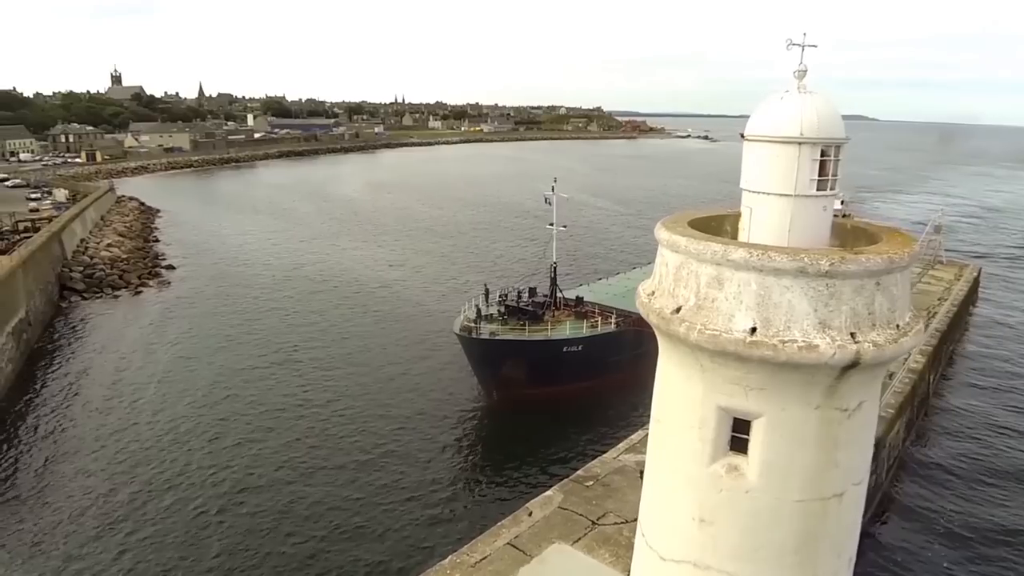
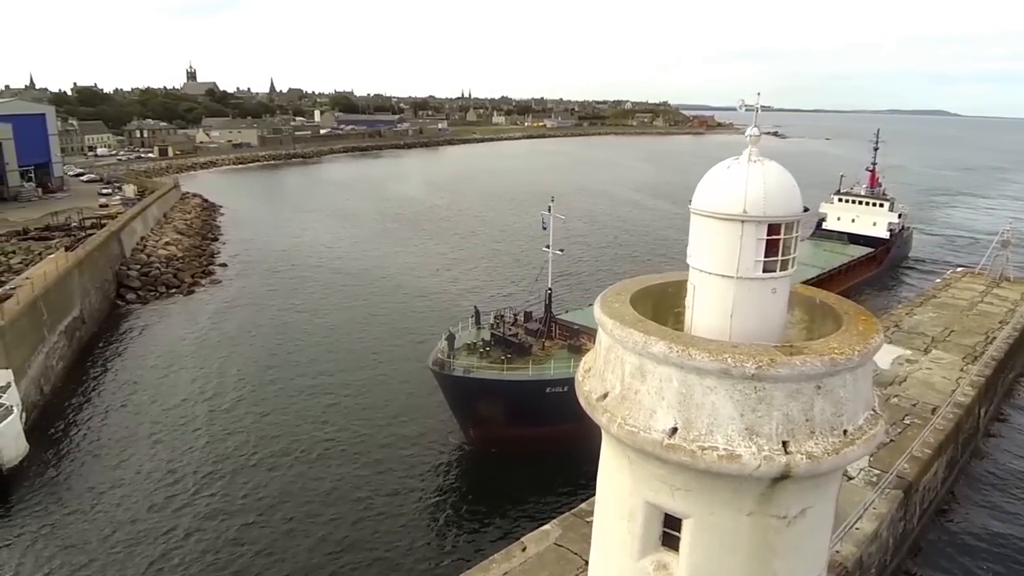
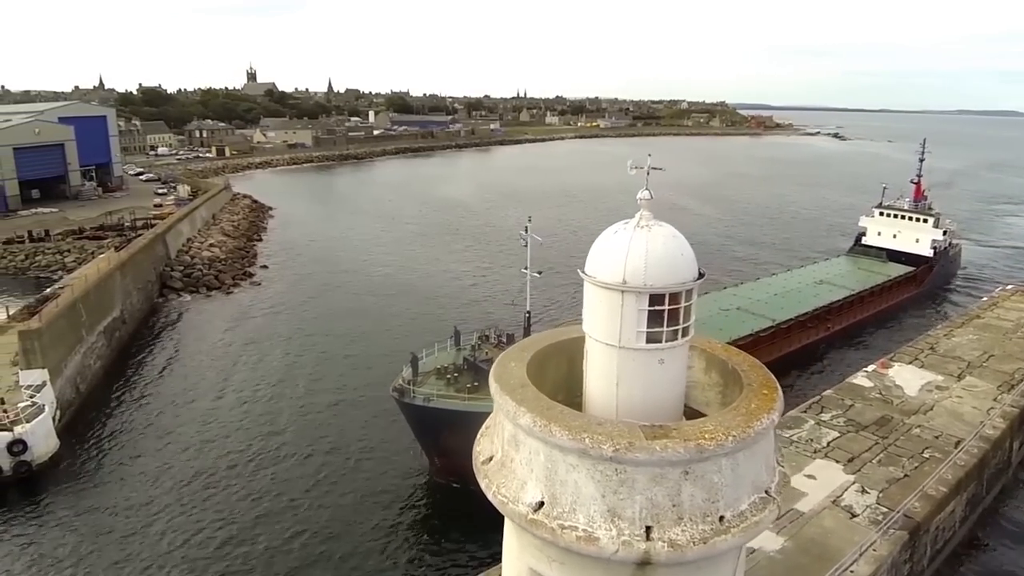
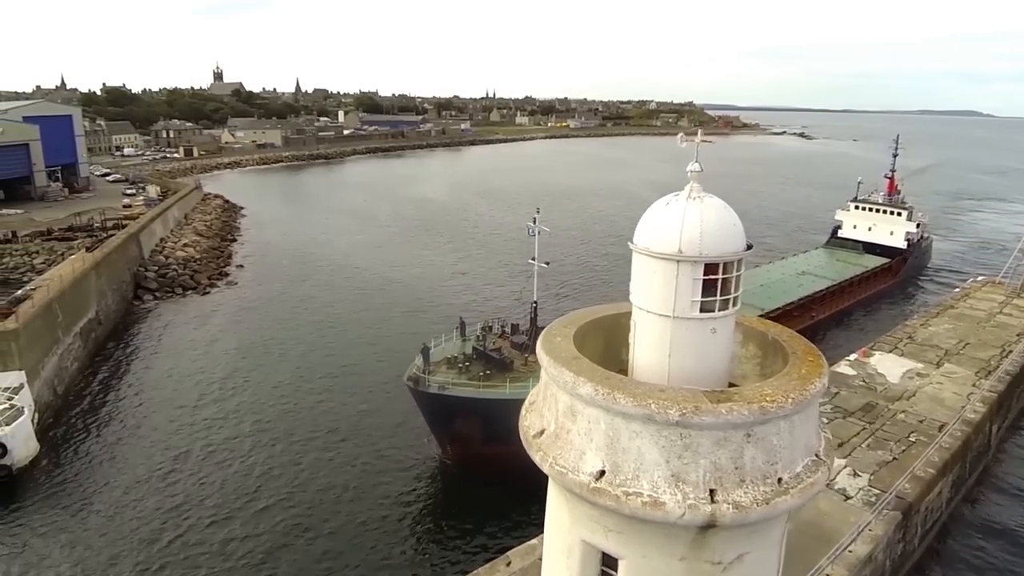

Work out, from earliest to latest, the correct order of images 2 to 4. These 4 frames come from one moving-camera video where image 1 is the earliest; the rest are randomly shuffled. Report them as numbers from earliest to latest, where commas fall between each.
2, 4, 3
